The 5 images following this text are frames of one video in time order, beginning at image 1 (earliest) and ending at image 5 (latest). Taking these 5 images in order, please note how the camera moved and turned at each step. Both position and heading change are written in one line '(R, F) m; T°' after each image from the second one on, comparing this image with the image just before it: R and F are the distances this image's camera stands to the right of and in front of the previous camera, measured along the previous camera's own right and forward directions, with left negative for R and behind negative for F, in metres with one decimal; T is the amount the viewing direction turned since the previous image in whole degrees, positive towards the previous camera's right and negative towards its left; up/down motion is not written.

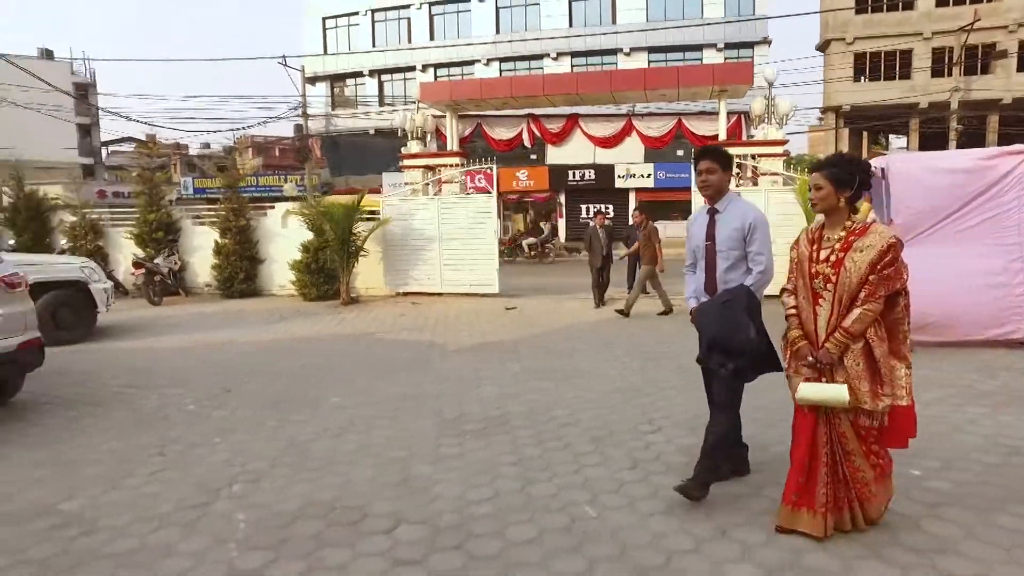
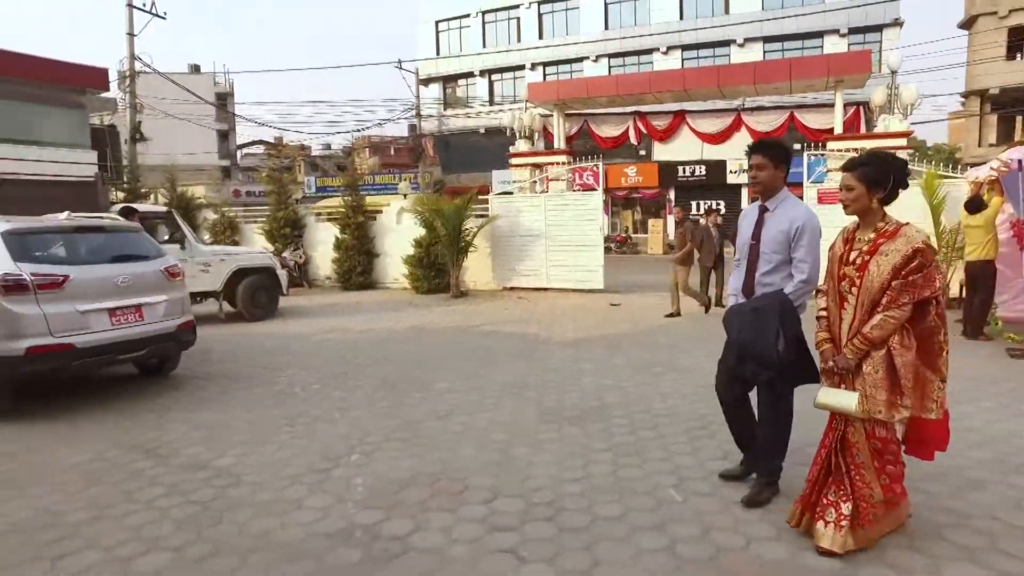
(+0.1, -0.3) m; -9°
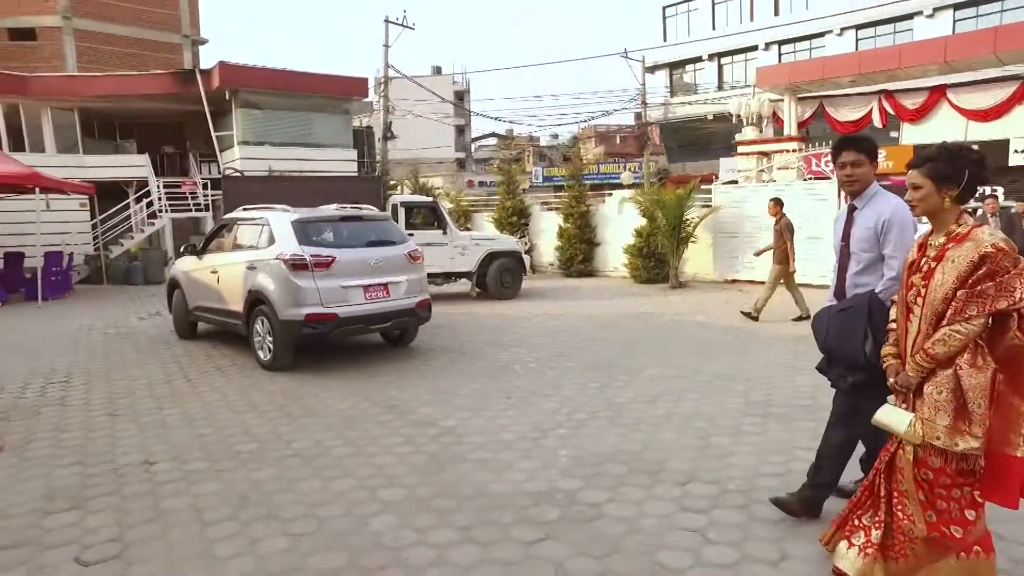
(+0.1, -0.2) m; -18°
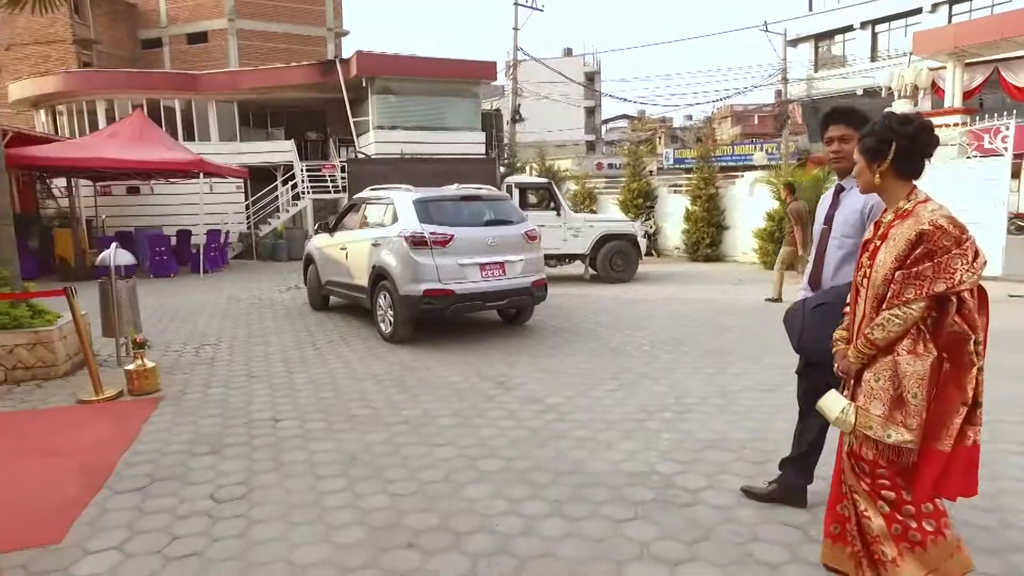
(+0.1, 0.0) m; -11°
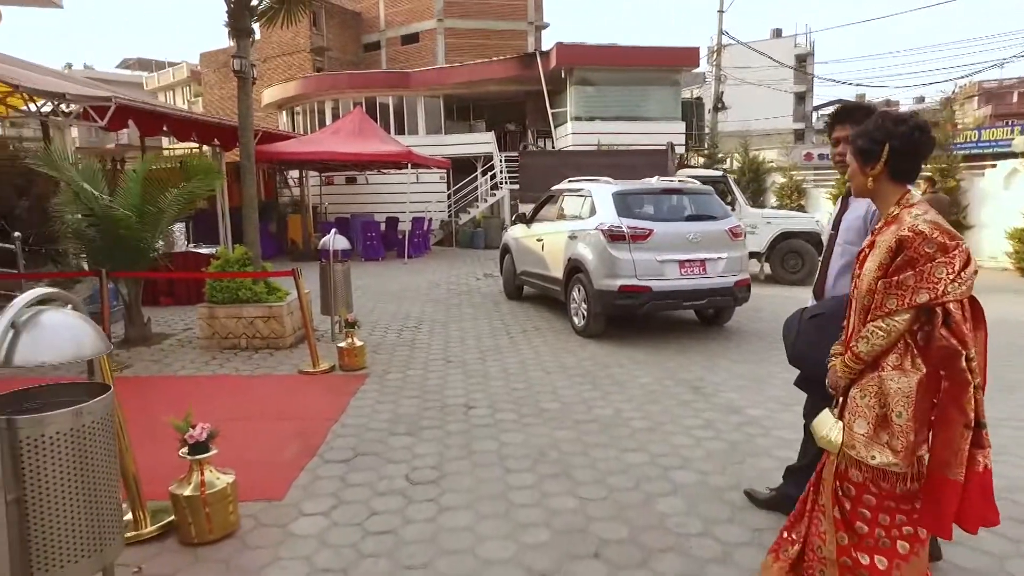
(-0.1, +0.1) m; -15°
